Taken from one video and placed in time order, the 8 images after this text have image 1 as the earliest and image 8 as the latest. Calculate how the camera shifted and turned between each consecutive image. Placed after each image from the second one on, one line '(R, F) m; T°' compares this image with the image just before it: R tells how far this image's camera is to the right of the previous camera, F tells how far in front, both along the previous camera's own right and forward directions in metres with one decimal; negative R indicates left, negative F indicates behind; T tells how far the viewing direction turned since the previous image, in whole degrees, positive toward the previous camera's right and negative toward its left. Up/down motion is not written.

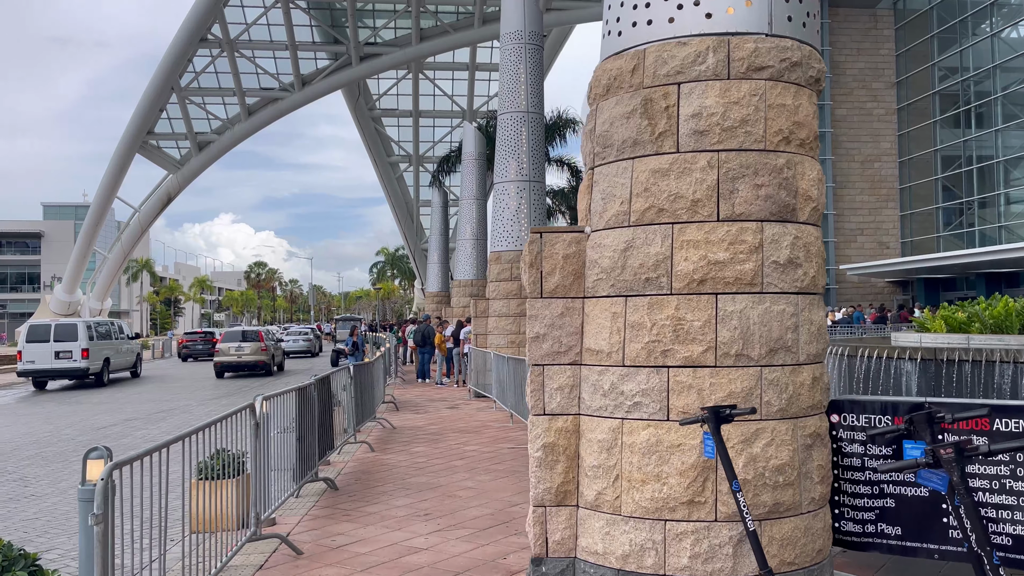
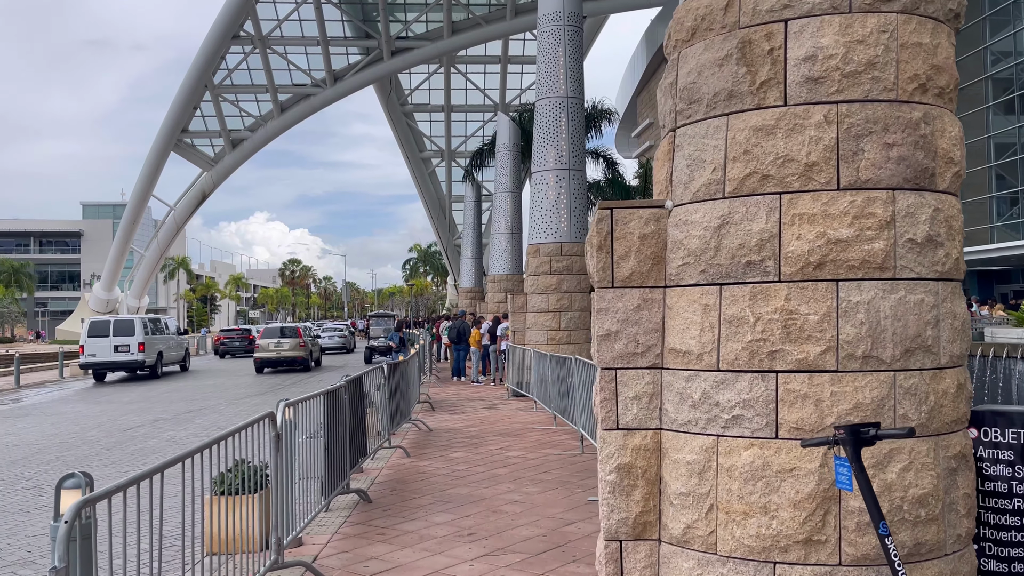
(-0.1, +0.7) m; -2°
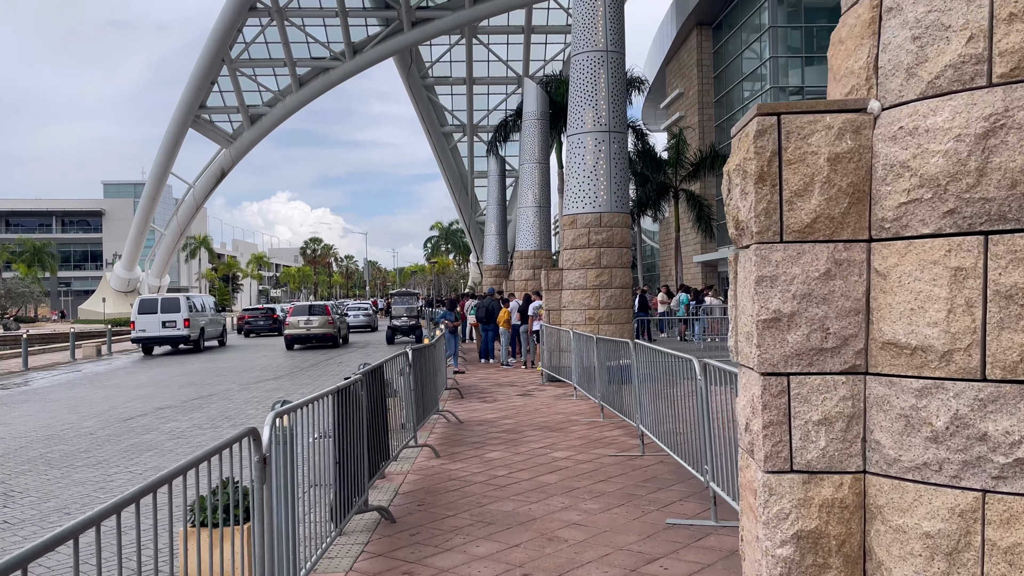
(-0.2, +1.4) m; -2°
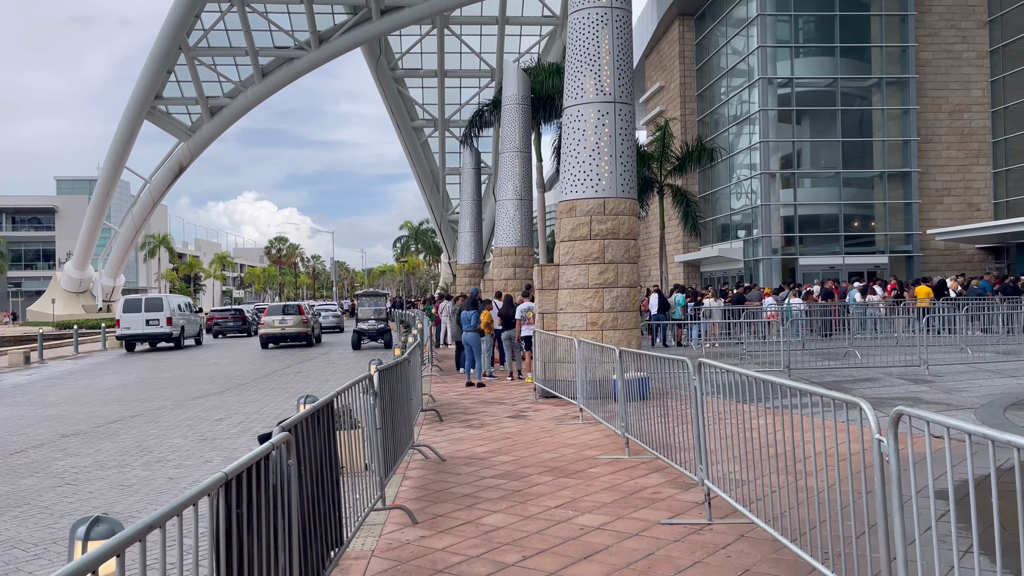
(-0.3, +2.3) m; +2°
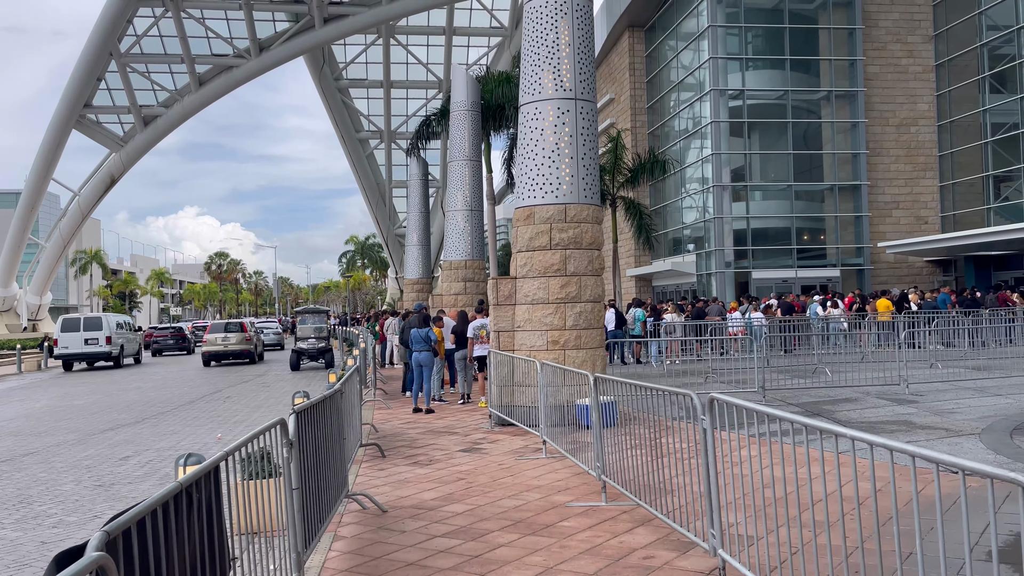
(0.0, +1.2) m; +4°
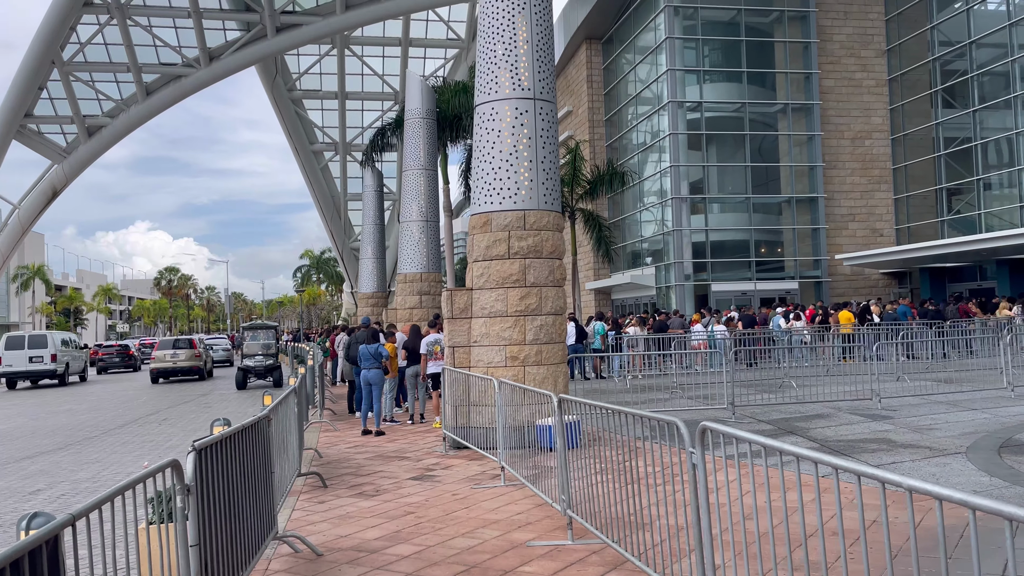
(0.0, +0.7) m; +3°
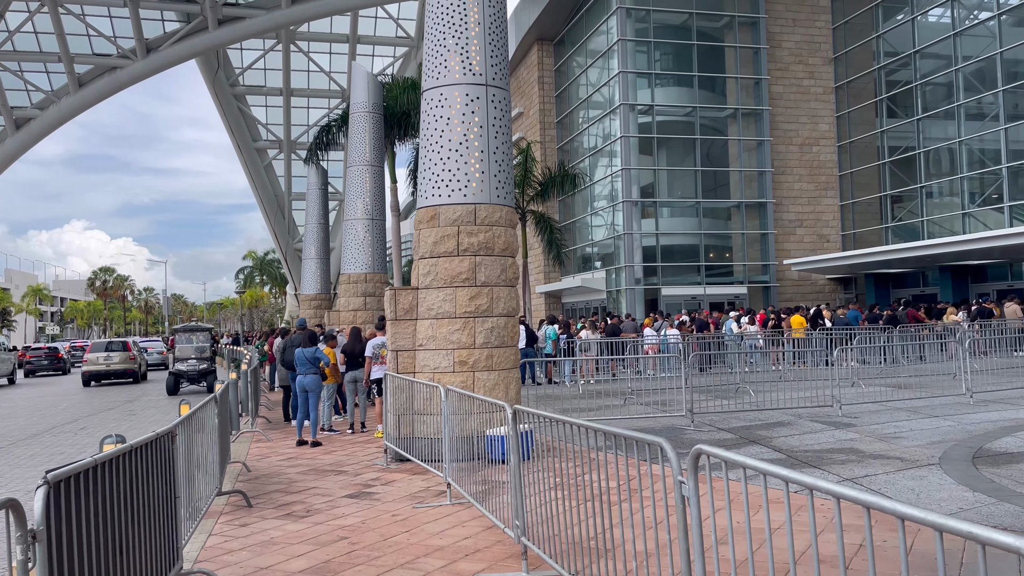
(0.0, +0.7) m; +4°
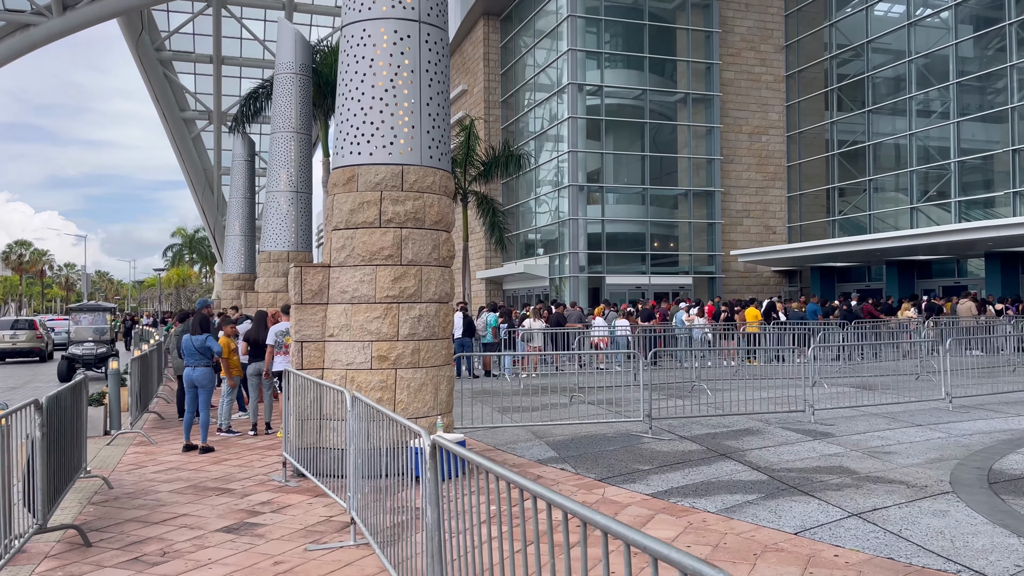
(+0.1, +1.6) m; +4°
